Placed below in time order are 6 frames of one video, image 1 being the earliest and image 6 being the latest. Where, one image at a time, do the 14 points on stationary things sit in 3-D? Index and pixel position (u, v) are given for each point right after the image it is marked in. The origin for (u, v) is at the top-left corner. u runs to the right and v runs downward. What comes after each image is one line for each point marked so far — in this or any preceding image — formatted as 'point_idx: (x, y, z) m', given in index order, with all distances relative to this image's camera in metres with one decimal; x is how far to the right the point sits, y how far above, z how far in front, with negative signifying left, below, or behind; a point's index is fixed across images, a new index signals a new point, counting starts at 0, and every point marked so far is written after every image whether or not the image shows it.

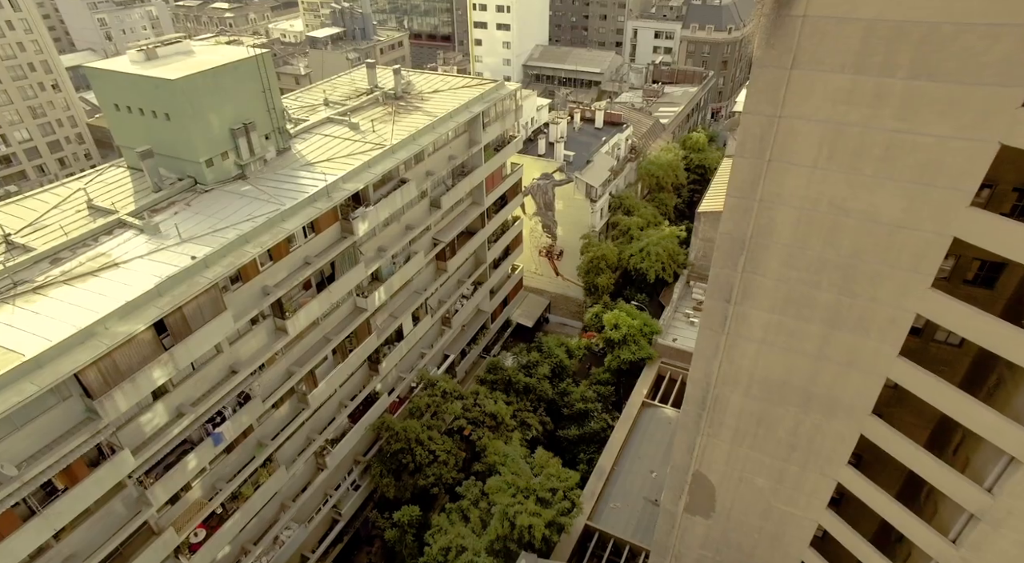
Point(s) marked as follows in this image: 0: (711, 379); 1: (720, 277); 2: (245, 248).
0: (+4.5, -2.2, +14.1) m
1: (+4.2, +0.1, +12.6) m
2: (-8.0, +1.0, +18.6) m
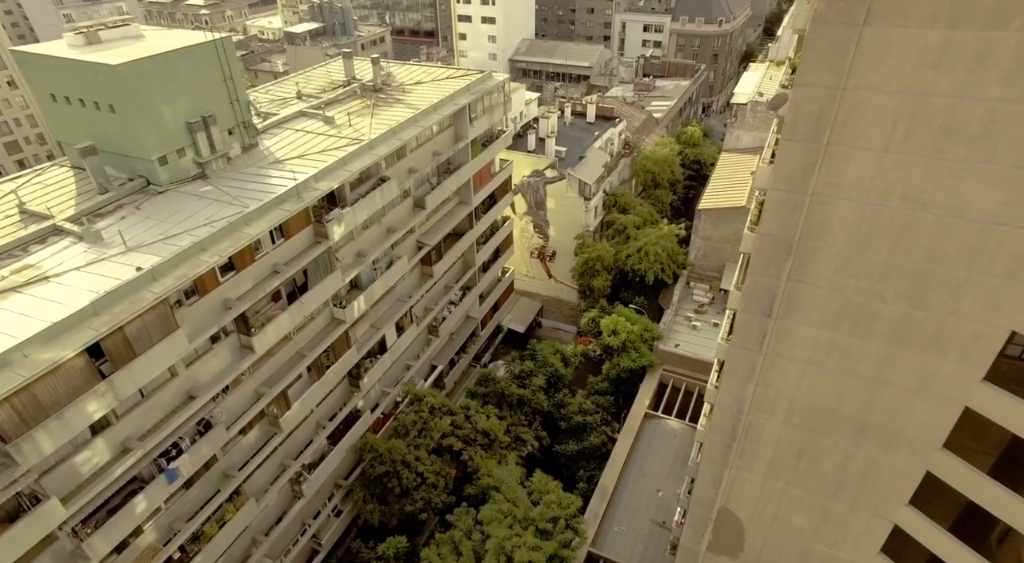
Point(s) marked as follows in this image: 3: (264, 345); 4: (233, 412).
0: (+4.5, -2.4, +12.0) m
1: (+4.2, -0.1, +10.5) m
2: (-8.2, +0.7, +16.2) m
3: (-7.6, -1.9, +18.9) m
4: (-8.6, -4.0, +19.1) m
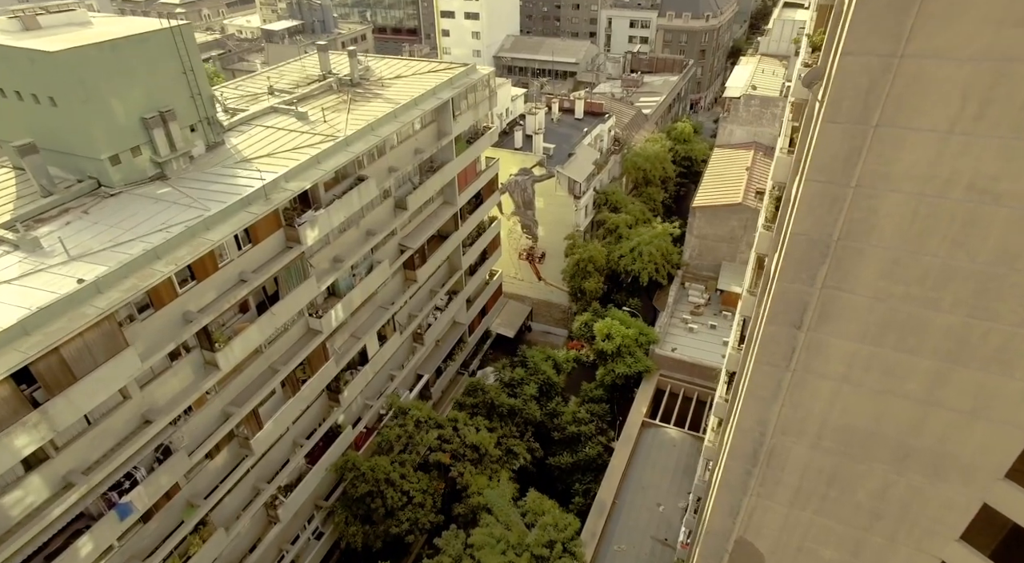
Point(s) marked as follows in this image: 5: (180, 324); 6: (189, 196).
0: (+4.3, -2.5, +10.6) m
1: (+4.1, -0.2, +9.1) m
2: (-8.5, +0.4, +14.6) m
3: (-7.9, -2.2, +17.2) m
4: (-8.9, -4.3, +17.4) m
5: (-8.6, -1.1, +16.0) m
6: (-9.1, +2.4, +17.4) m
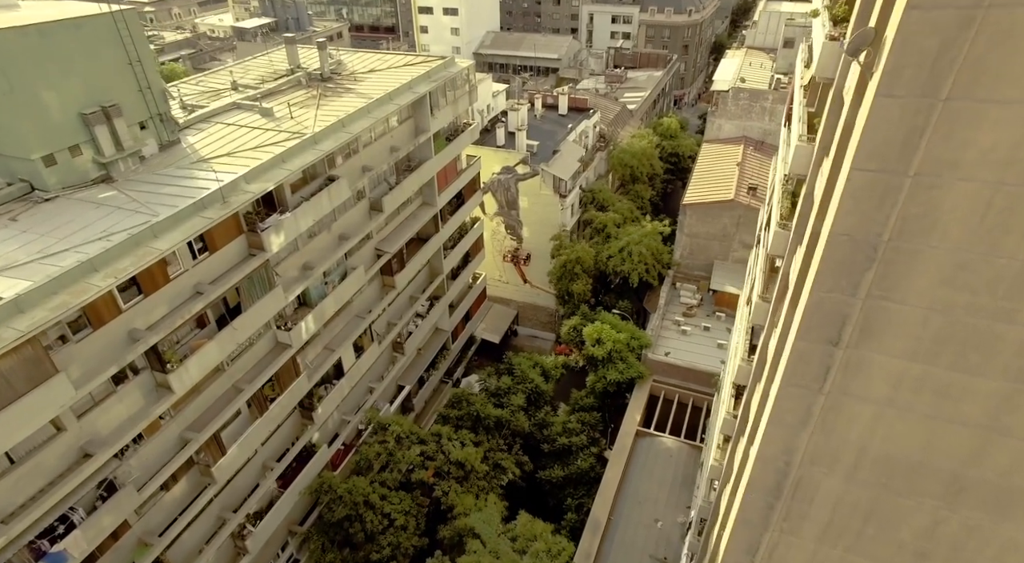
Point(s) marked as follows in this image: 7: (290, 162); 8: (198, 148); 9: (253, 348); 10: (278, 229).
0: (+4.2, -2.6, +9.1) m
1: (+3.9, -0.3, +7.6) m
2: (-8.8, +0.1, +12.8) m
3: (-8.2, -2.5, +15.4) m
4: (-9.2, -4.7, +15.6) m
5: (-9.0, -1.4, +14.3) m
6: (-9.5, +2.1, +15.6) m
7: (-6.7, +3.6, +18.5) m
8: (-9.4, +4.0, +18.5) m
9: (-7.9, -2.0, +18.7) m
10: (-6.8, +1.5, +17.8) m
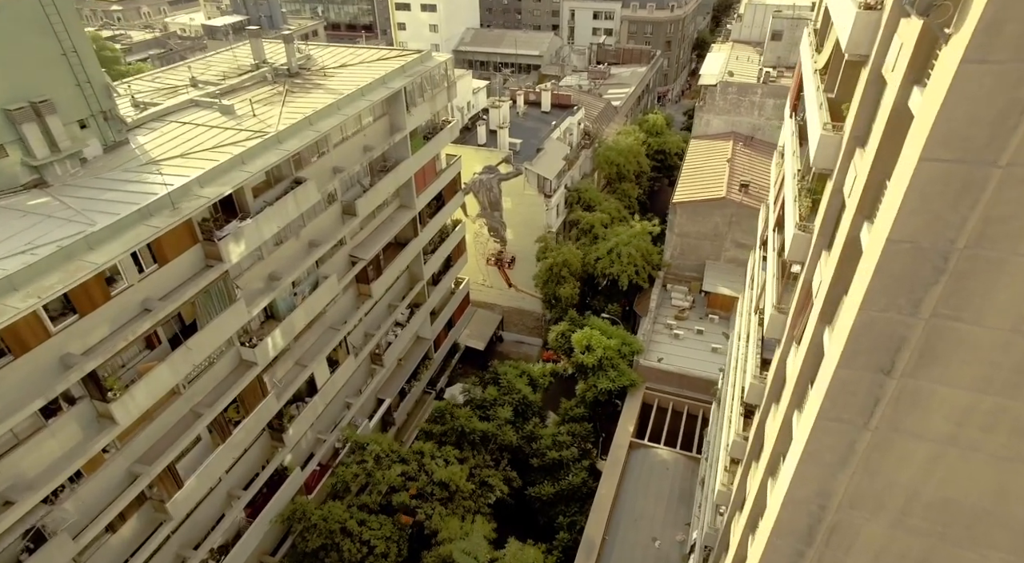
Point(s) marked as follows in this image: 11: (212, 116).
0: (+4.0, -2.7, +7.8) m
1: (+3.7, -0.5, +6.3) m
2: (-9.1, -0.3, +11.1) m
3: (-8.5, -2.9, +13.8) m
4: (-9.5, -5.1, +13.9) m
5: (-9.3, -1.8, +12.6) m
6: (-9.9, +1.7, +13.9) m
7: (-7.2, +3.2, +16.9) m
8: (-9.9, +3.6, +16.8) m
9: (-8.3, -2.4, +17.0) m
10: (-7.2, +1.2, +16.1) m
11: (-9.6, +5.3, +19.7) m
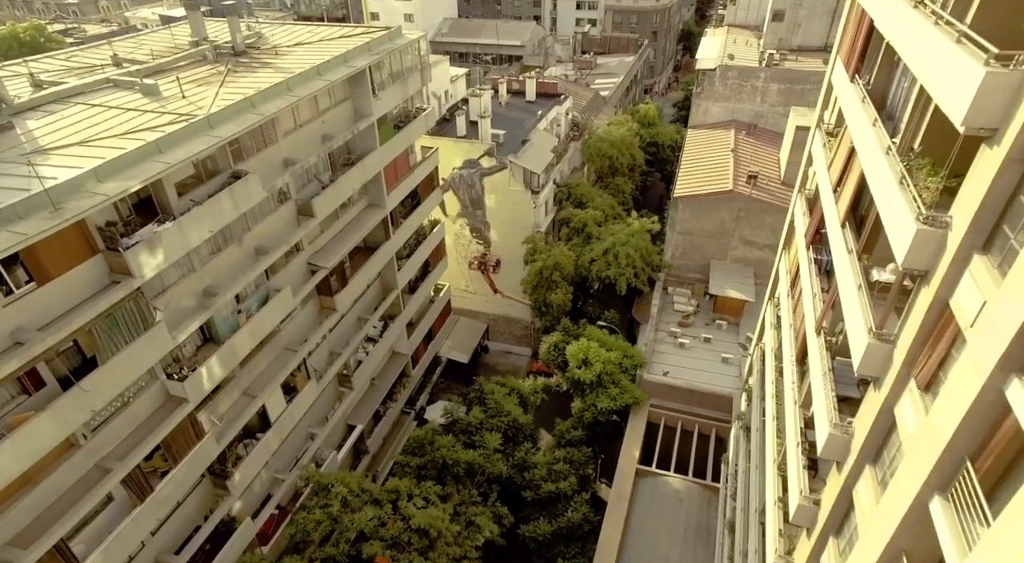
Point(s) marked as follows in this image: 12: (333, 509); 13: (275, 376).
0: (+4.0, -2.9, +4.6) m
1: (+3.7, -0.7, +3.1) m
2: (-9.2, -0.8, +7.6) m
3: (-8.6, -3.4, +10.3) m
4: (-9.5, -5.5, +10.4) m
5: (-9.4, -2.3, +9.0) m
6: (-10.1, +1.2, +10.3) m
7: (-7.5, +2.8, +13.4) m
8: (-10.2, +3.1, +13.3) m
9: (-8.5, -2.8, +13.5) m
10: (-7.5, +0.8, +12.7) m
11: (-10.0, +4.9, +16.2) m
12: (-5.4, -6.9, +18.5) m
13: (-7.0, -2.8, +18.2) m
